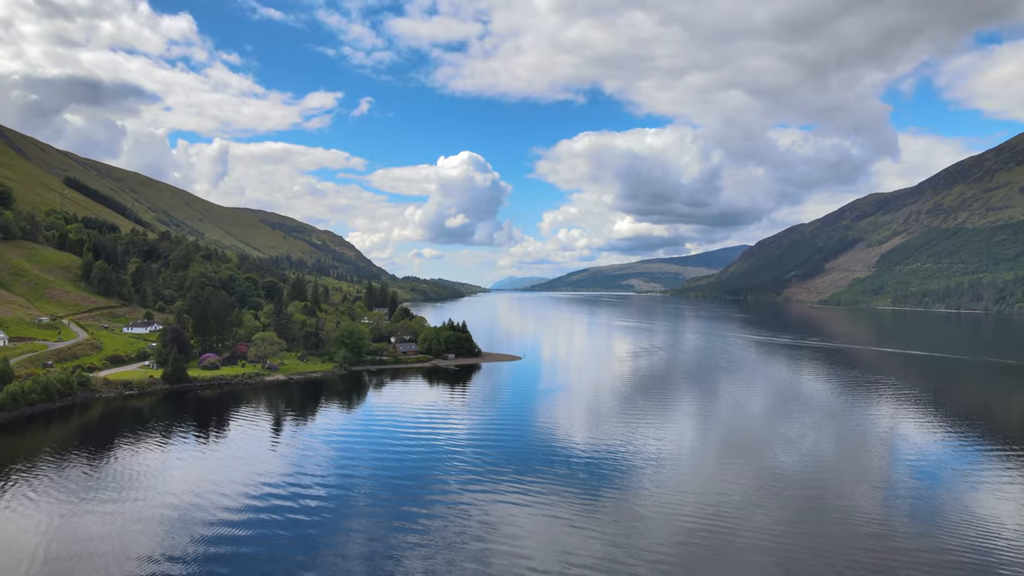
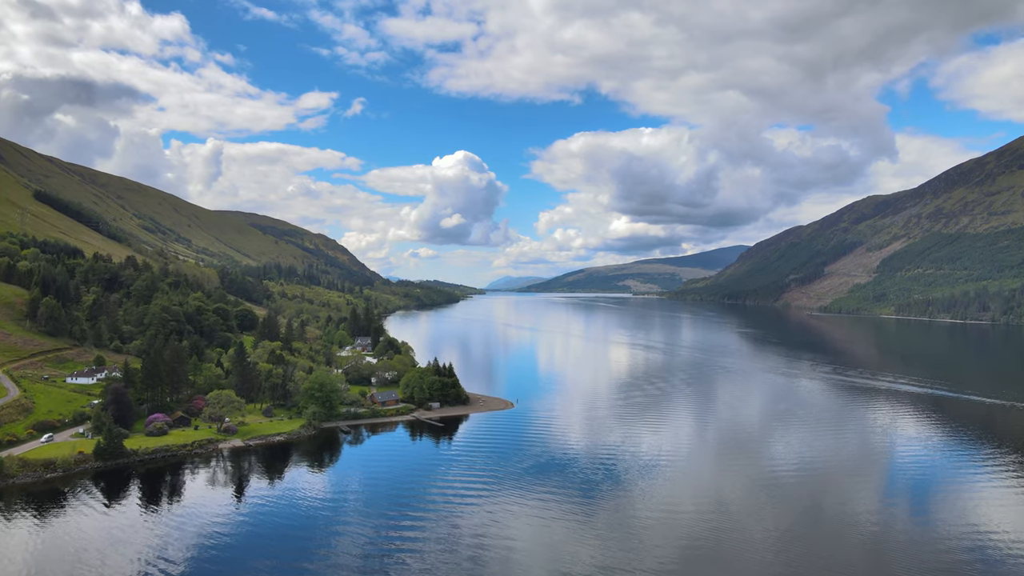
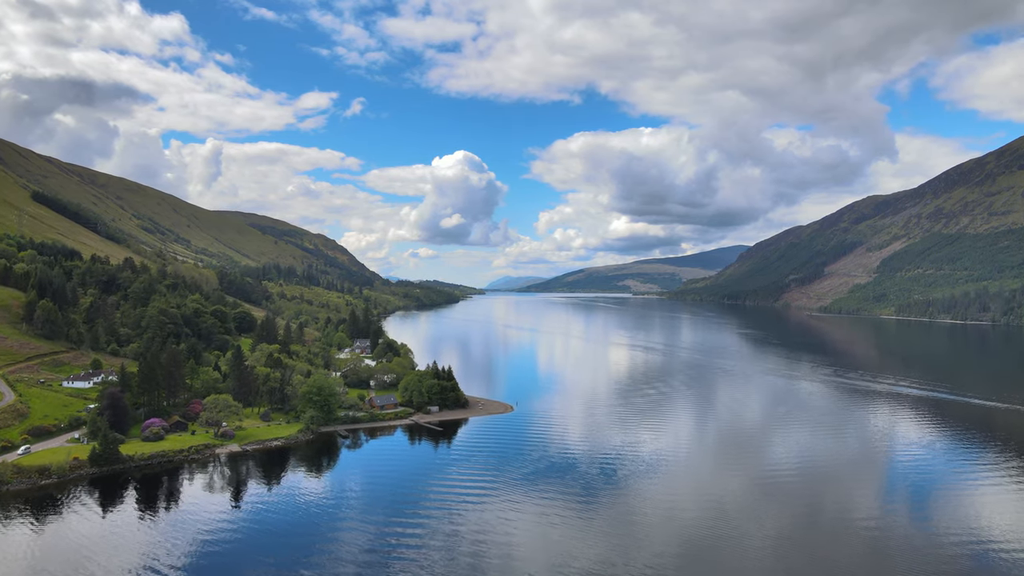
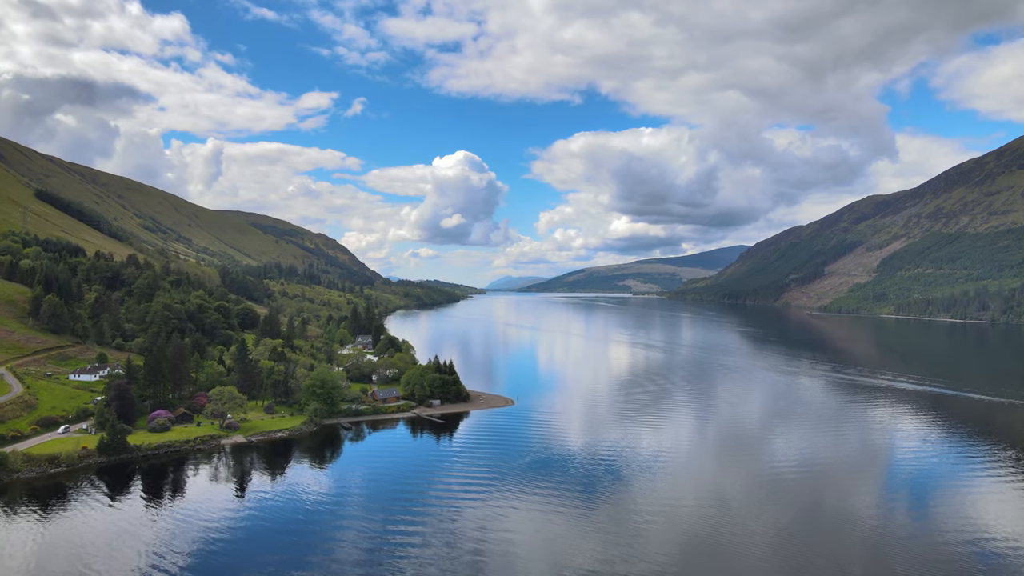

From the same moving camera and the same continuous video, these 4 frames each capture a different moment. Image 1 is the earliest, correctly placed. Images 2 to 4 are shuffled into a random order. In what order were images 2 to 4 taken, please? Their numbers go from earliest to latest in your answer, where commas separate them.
4, 2, 3
